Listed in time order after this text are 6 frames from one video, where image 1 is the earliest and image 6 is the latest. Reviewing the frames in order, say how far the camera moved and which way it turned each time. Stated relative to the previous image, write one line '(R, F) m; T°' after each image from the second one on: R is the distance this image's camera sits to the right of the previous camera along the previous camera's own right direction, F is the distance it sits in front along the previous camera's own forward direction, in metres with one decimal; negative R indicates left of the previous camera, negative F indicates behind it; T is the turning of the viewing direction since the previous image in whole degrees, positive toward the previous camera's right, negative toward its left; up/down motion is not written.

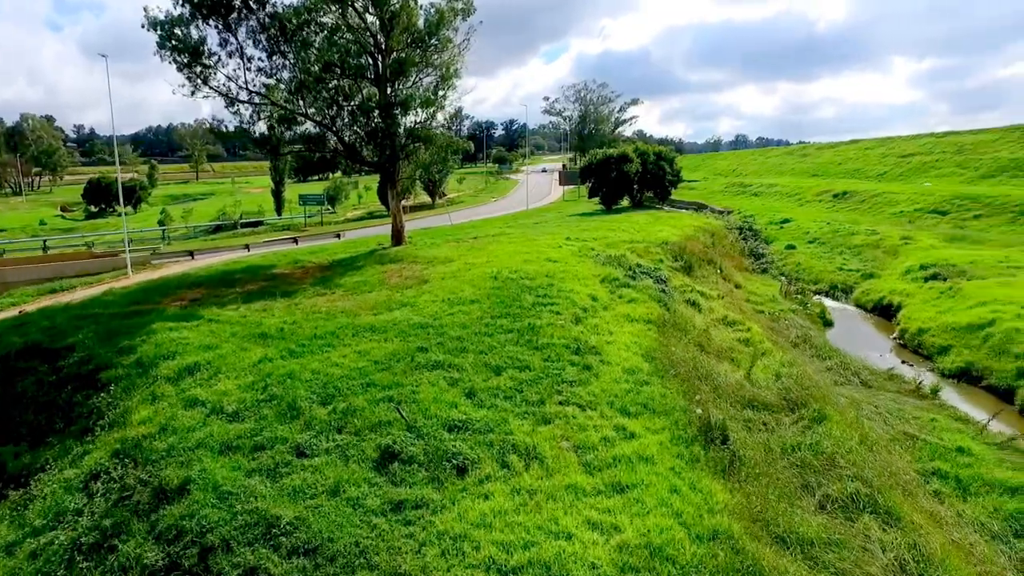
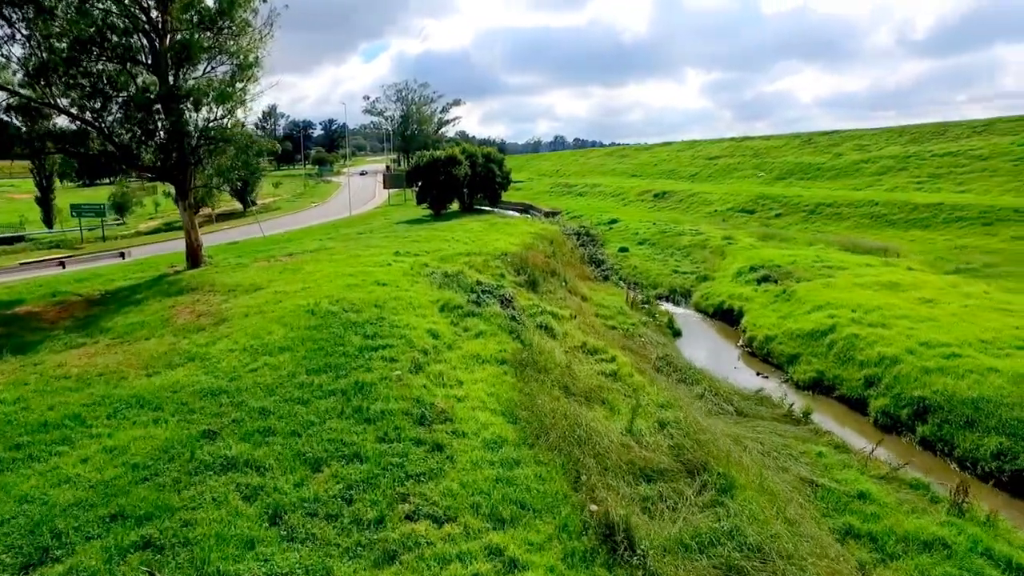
(+0.1, +3.2) m; +14°
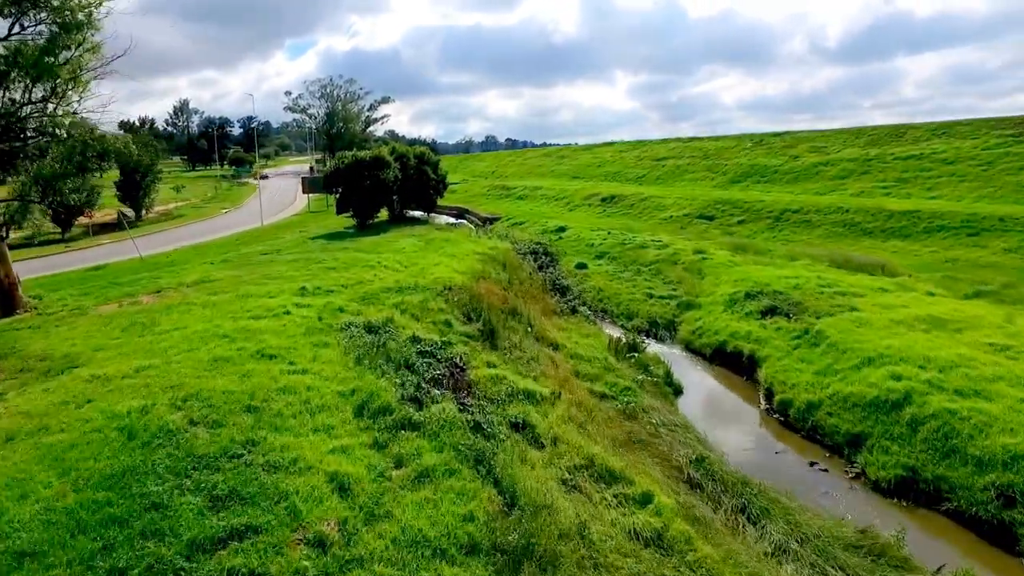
(-0.5, +6.8) m; +6°
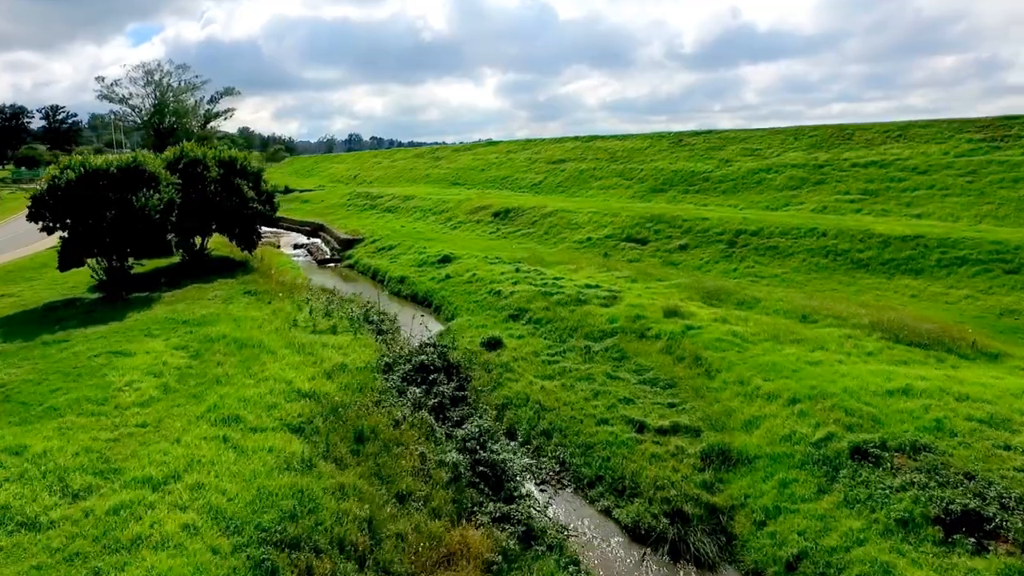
(+0.1, +15.4) m; +11°
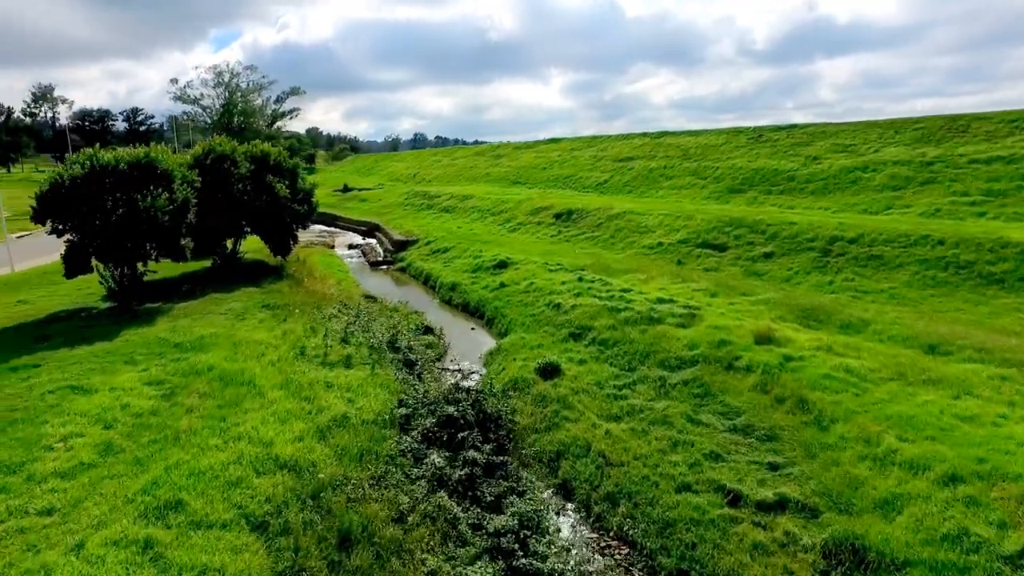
(+0.1, +3.8) m; -5°
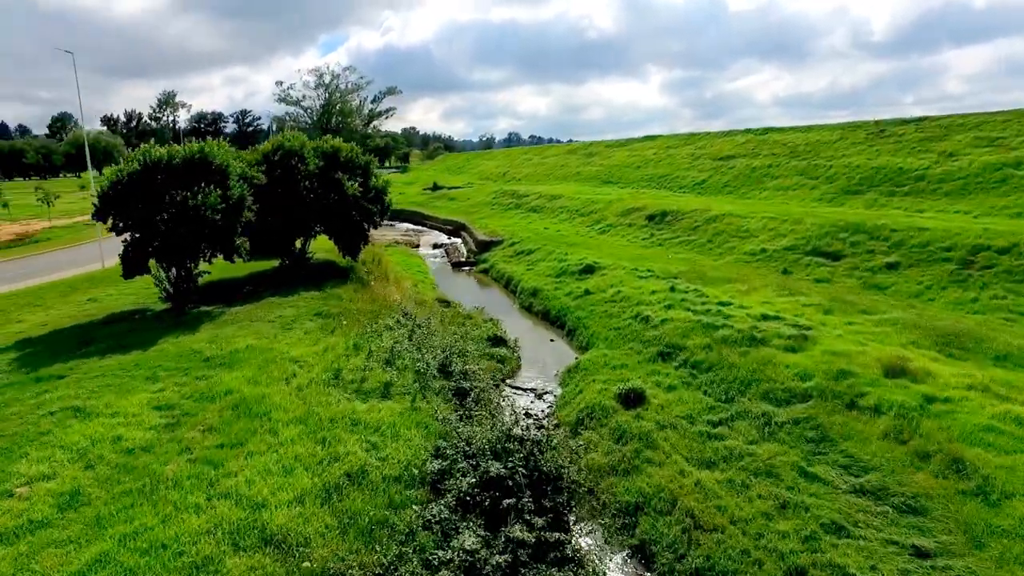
(+0.3, +2.5) m; -8°
